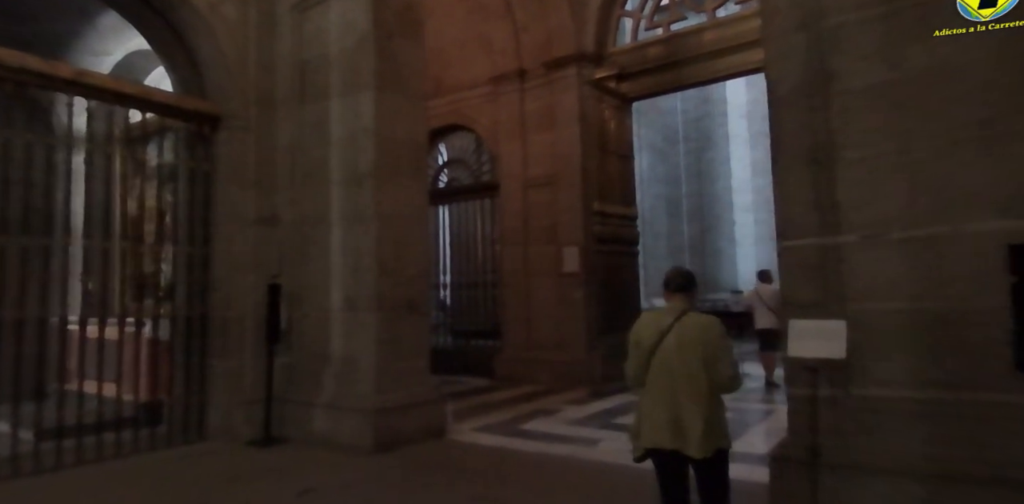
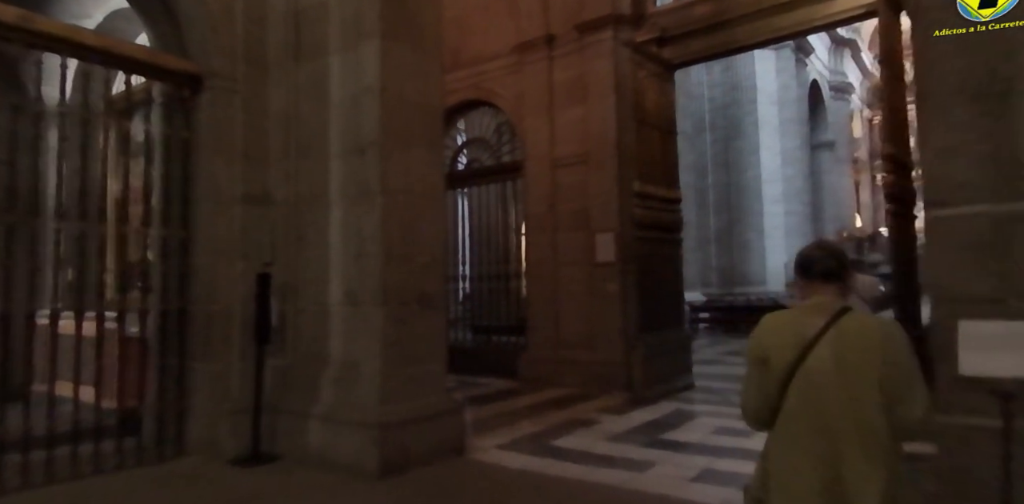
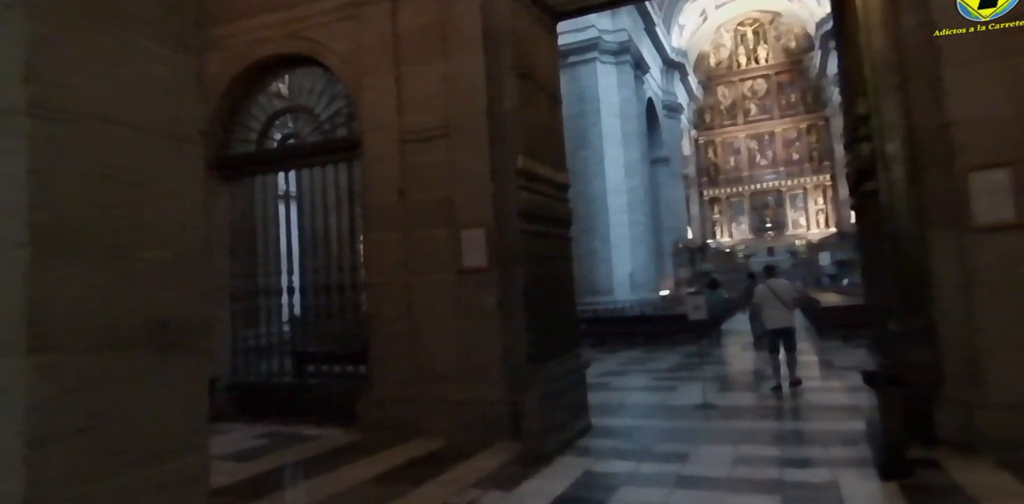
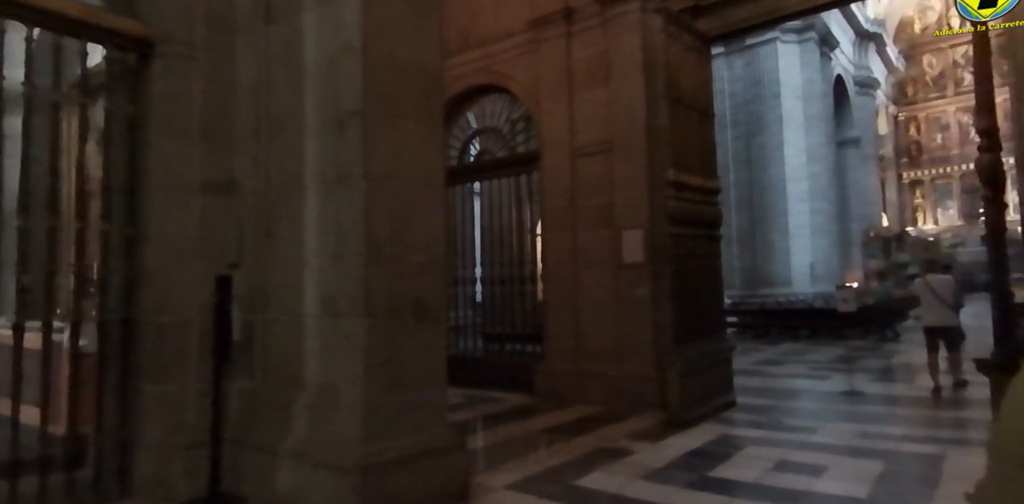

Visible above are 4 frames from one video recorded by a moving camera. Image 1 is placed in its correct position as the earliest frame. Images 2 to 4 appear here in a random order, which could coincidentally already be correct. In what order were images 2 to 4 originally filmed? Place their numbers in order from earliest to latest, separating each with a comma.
2, 4, 3
